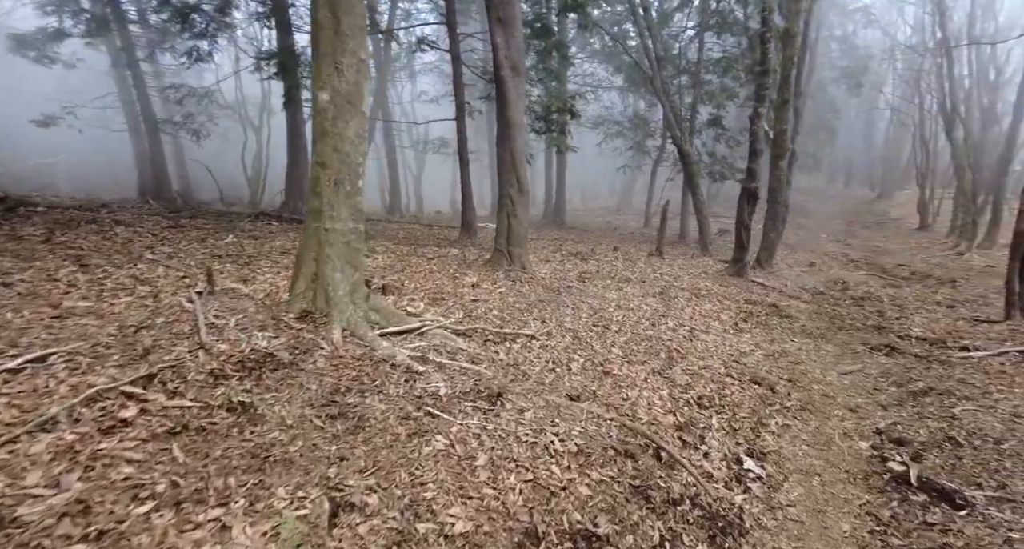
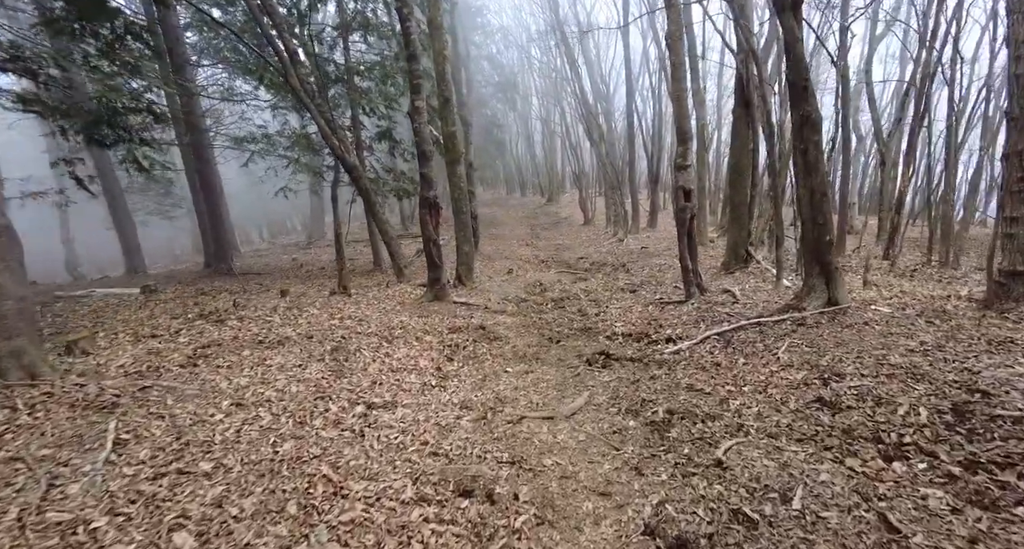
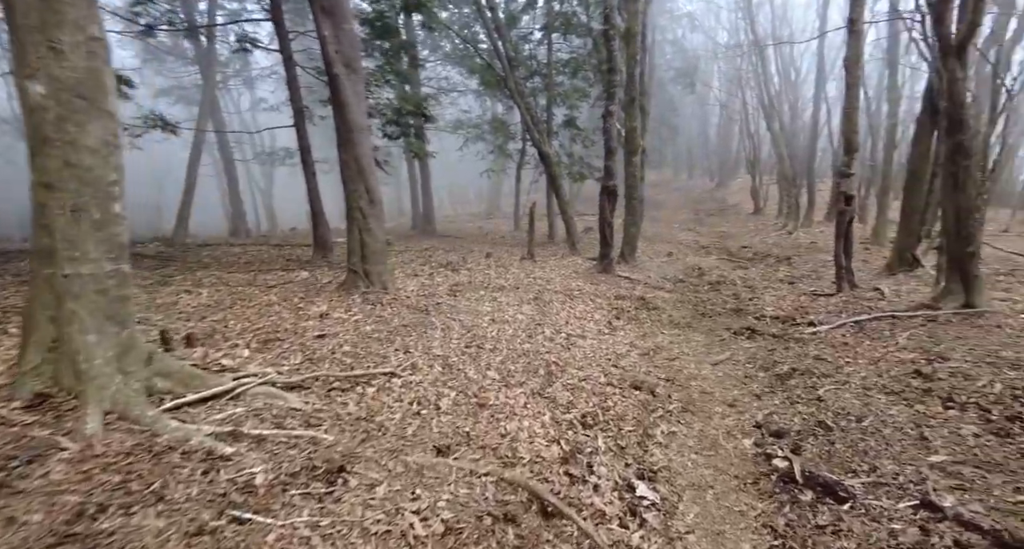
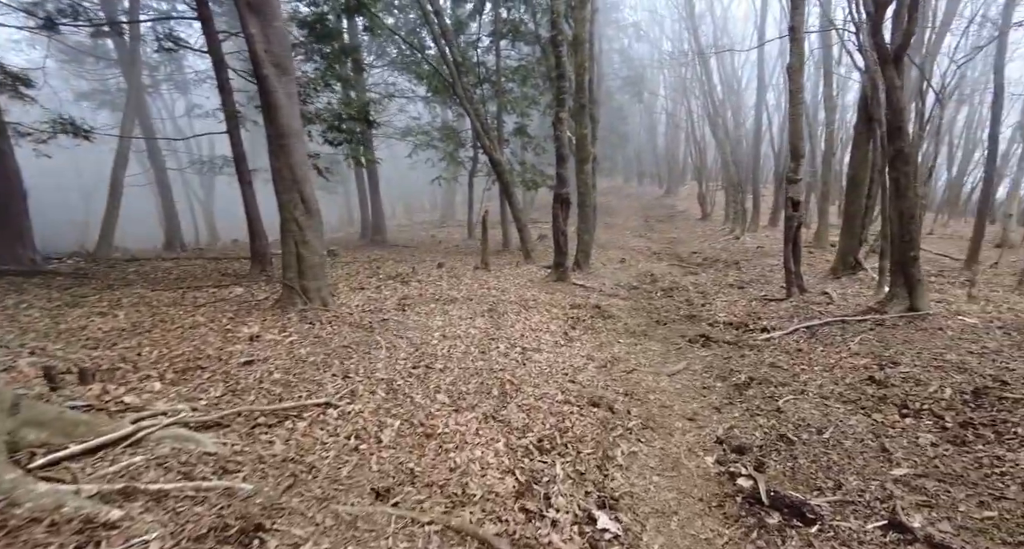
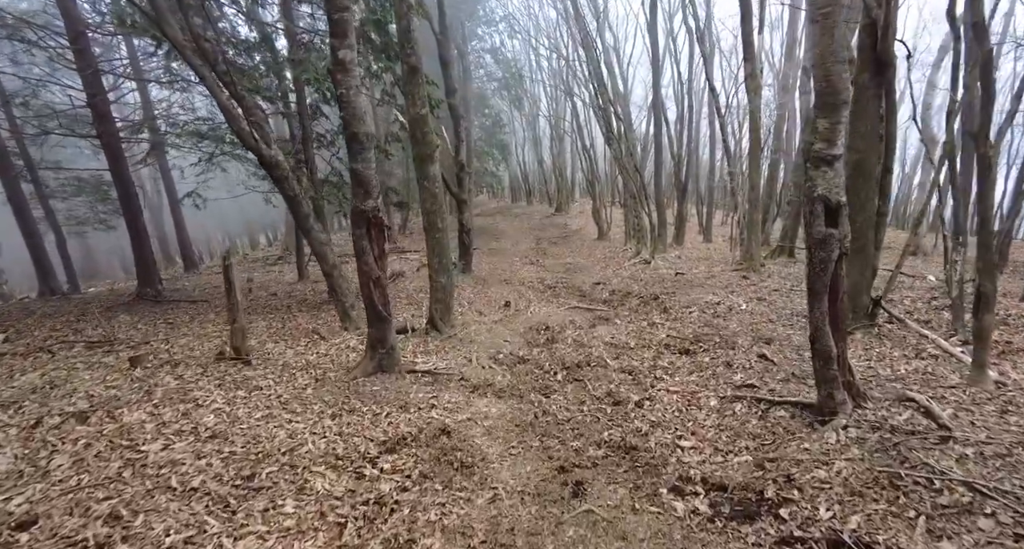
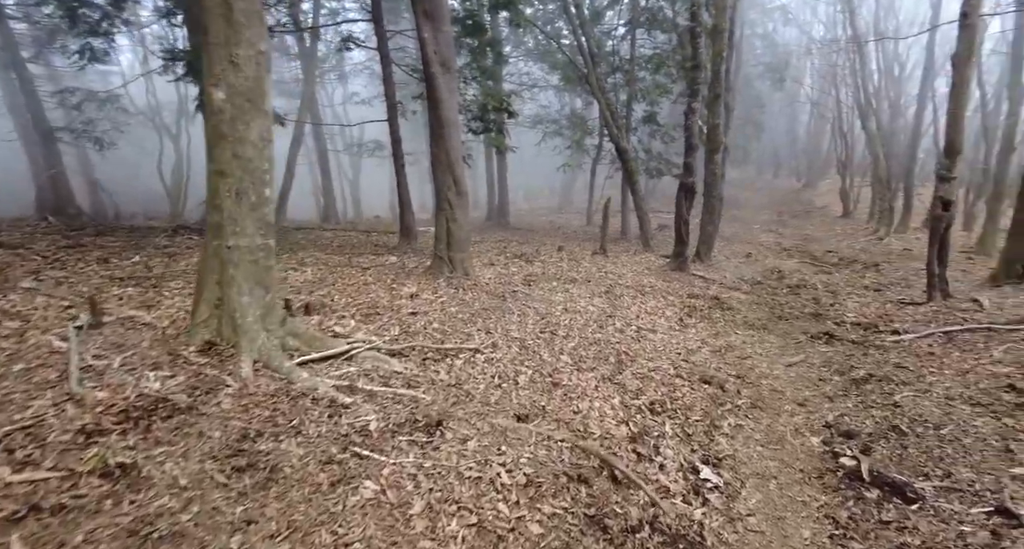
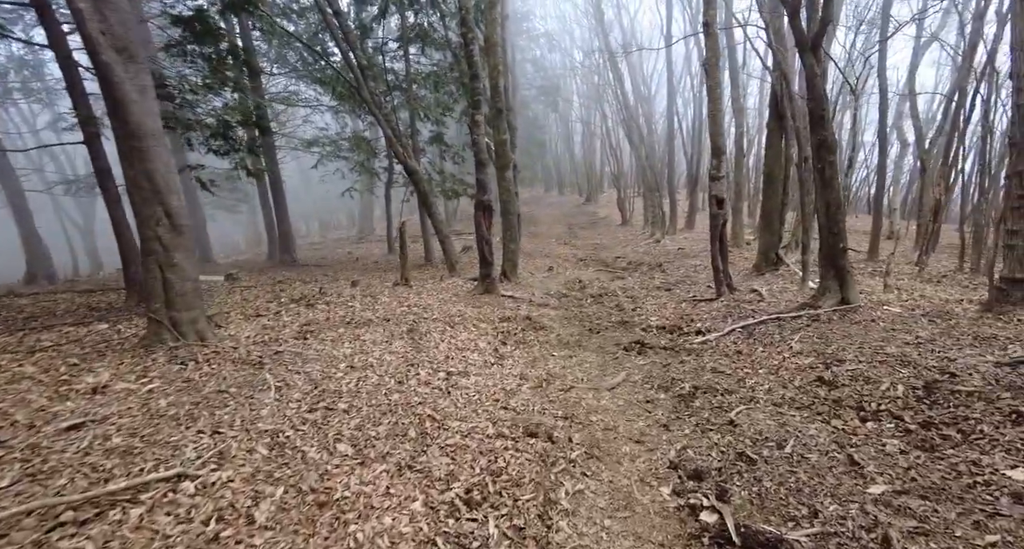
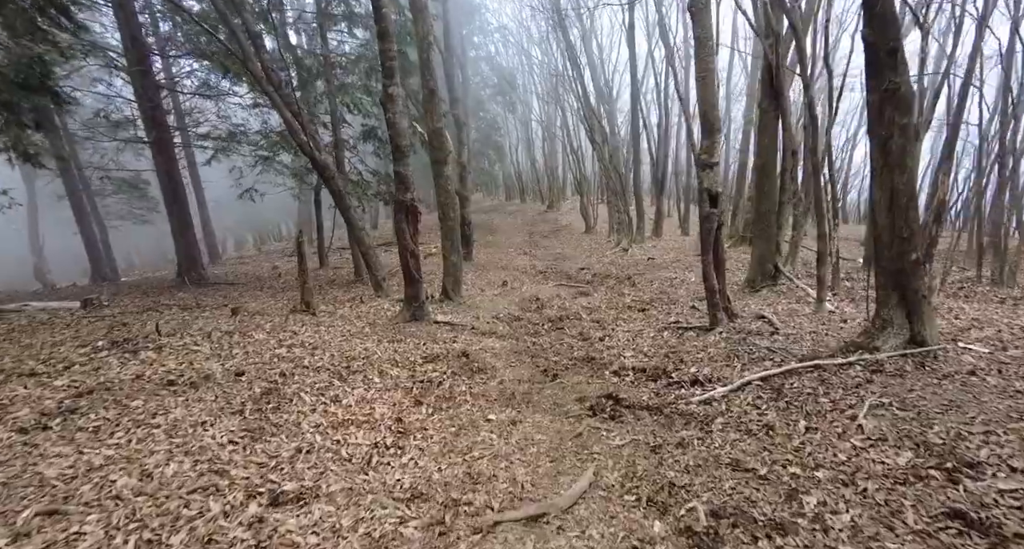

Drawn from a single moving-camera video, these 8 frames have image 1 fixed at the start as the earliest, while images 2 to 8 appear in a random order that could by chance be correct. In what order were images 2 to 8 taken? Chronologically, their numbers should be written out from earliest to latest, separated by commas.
6, 3, 4, 7, 2, 8, 5
